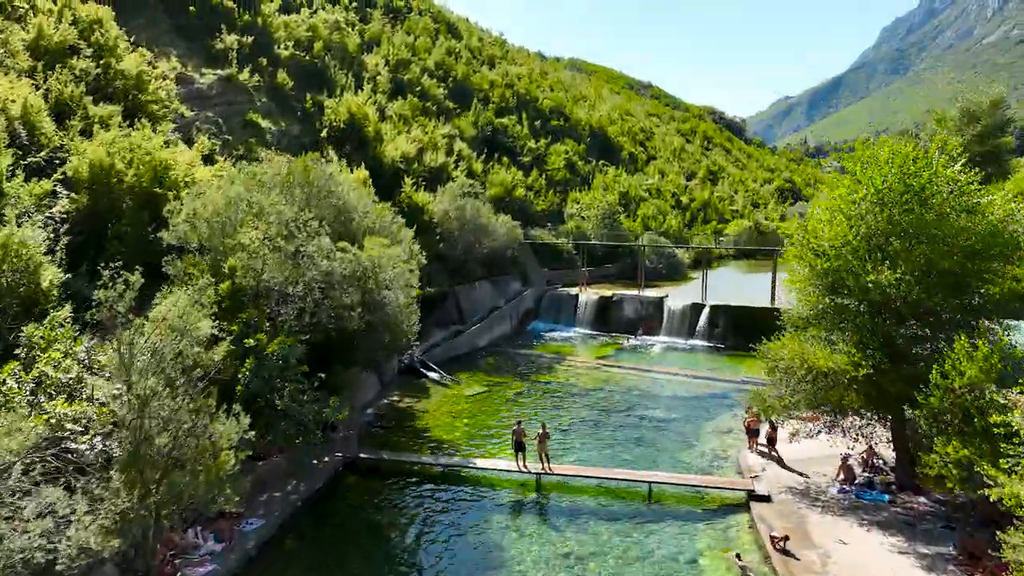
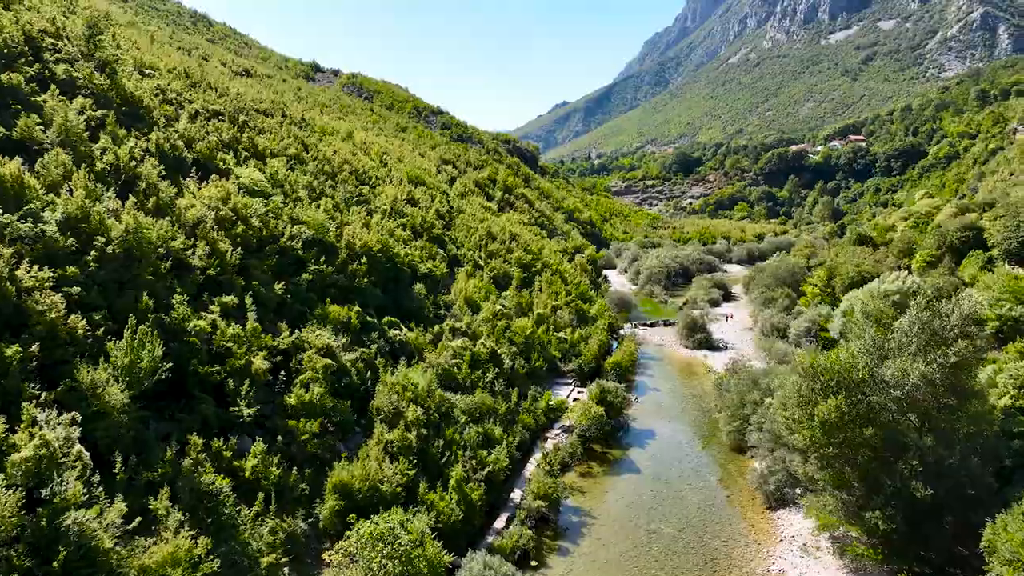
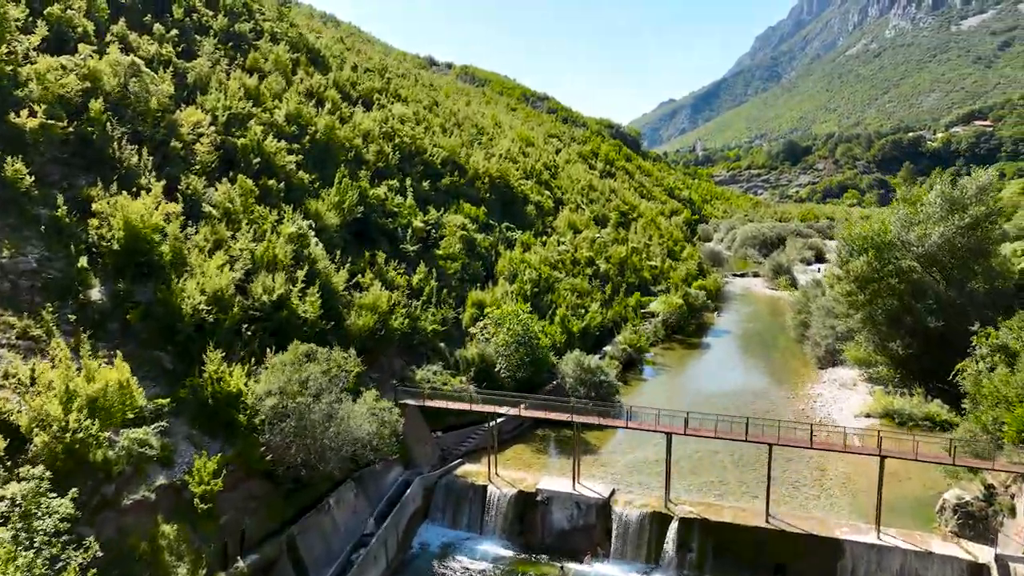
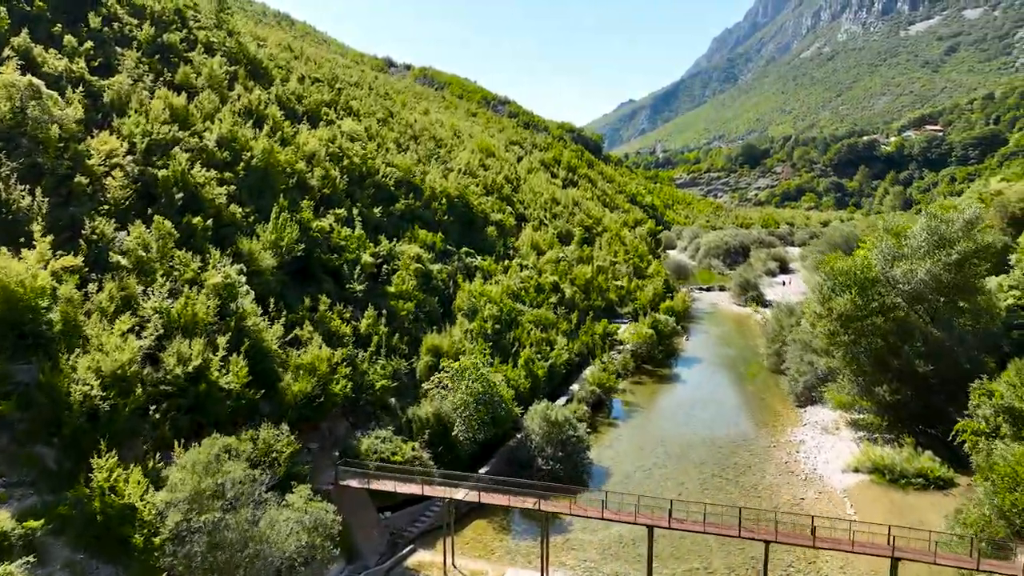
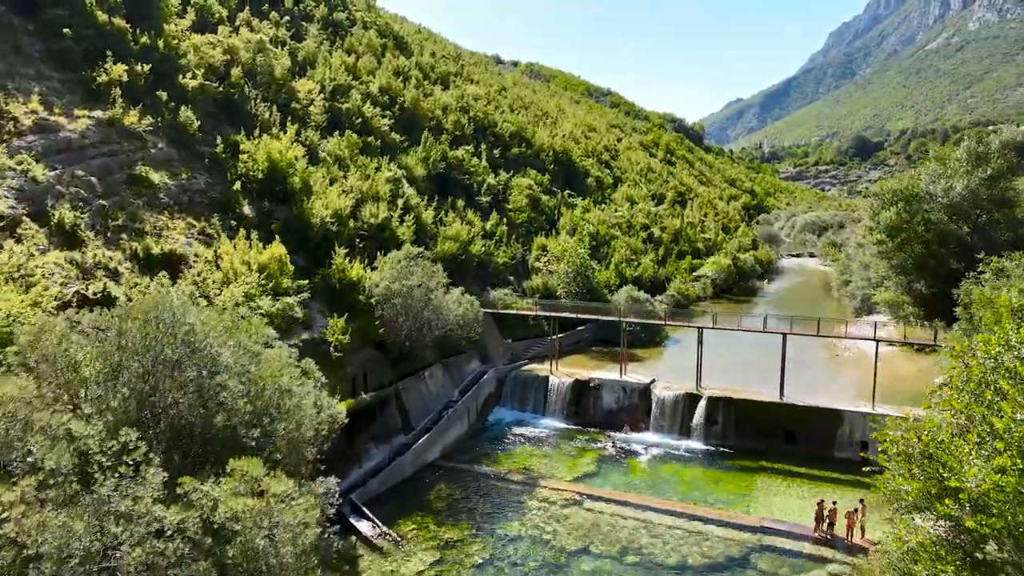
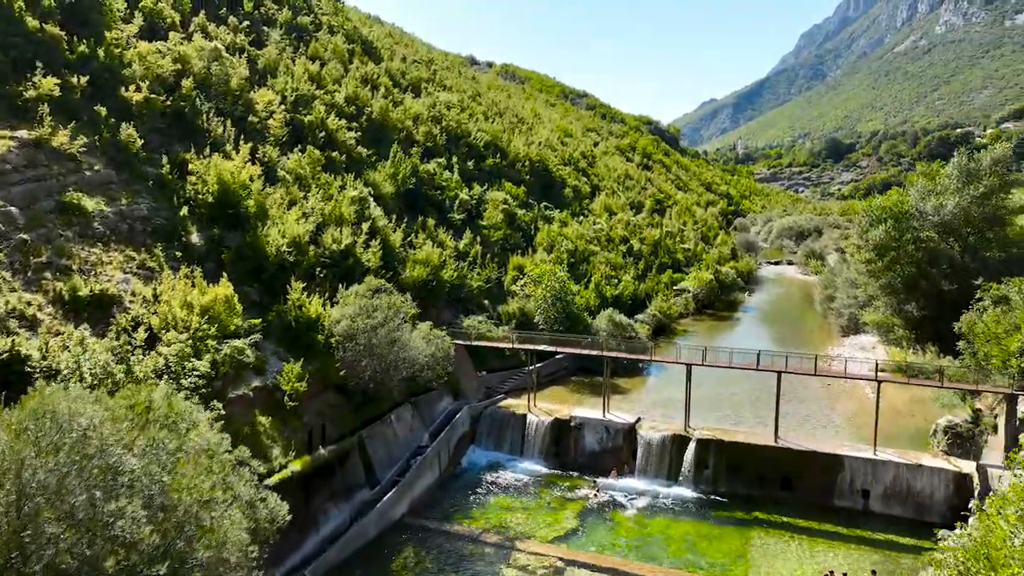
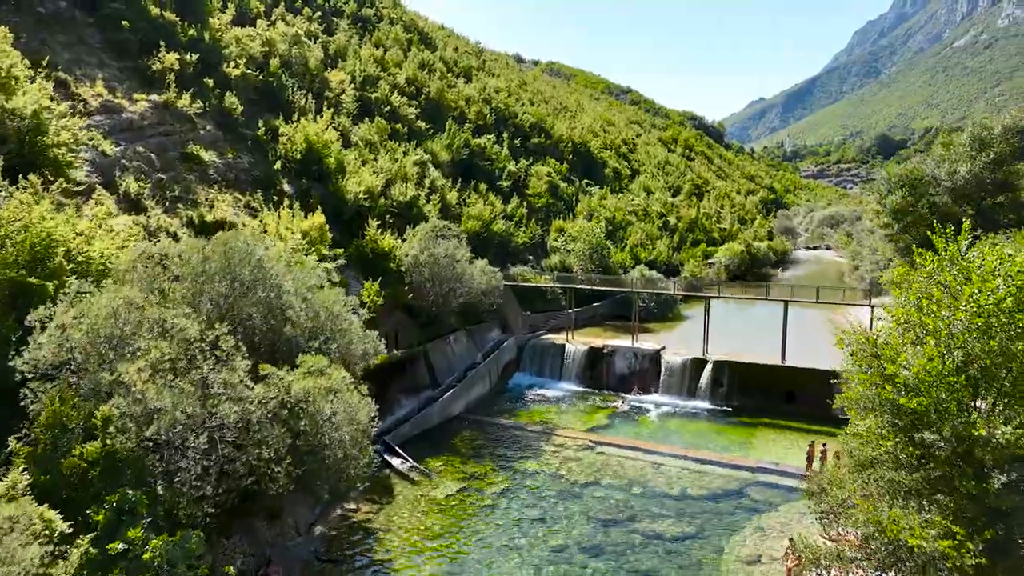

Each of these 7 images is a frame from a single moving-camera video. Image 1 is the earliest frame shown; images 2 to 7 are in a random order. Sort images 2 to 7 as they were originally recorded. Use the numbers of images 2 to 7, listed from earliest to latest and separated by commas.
7, 5, 6, 3, 4, 2
